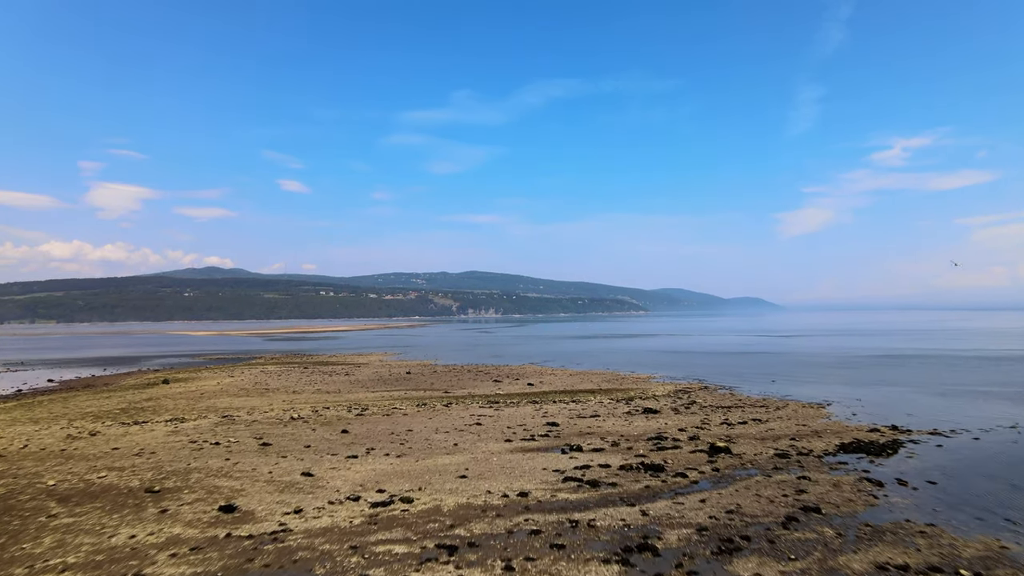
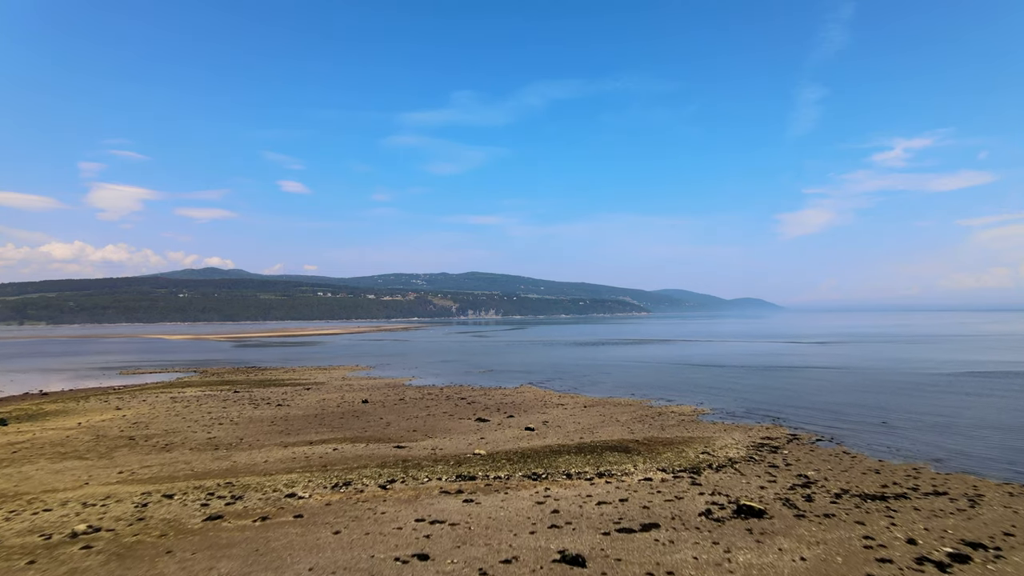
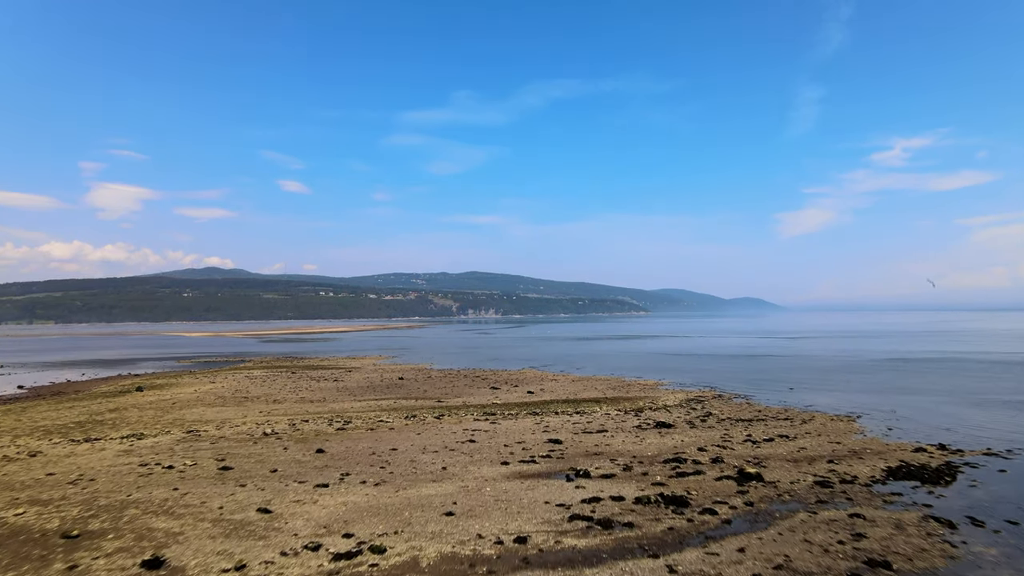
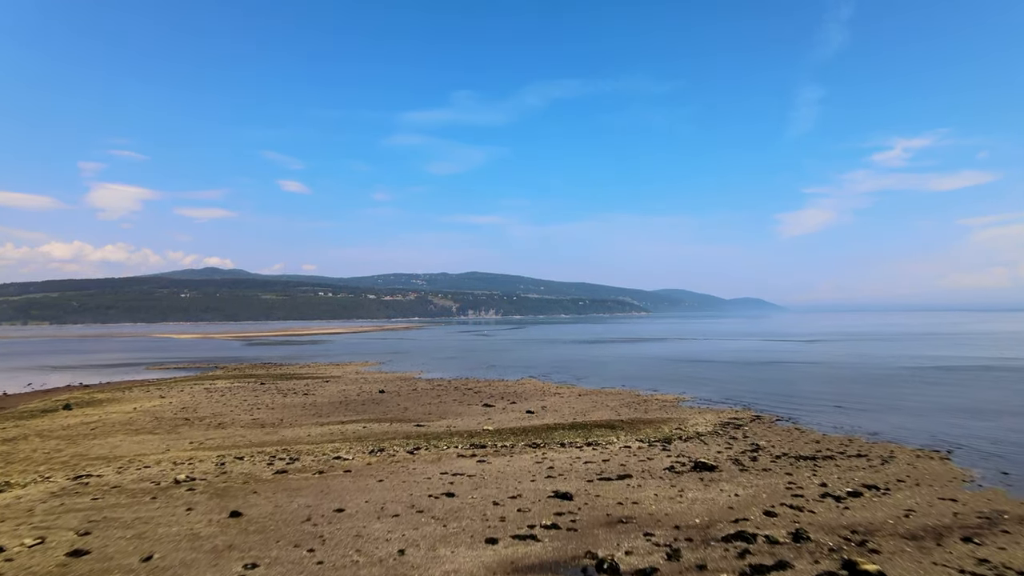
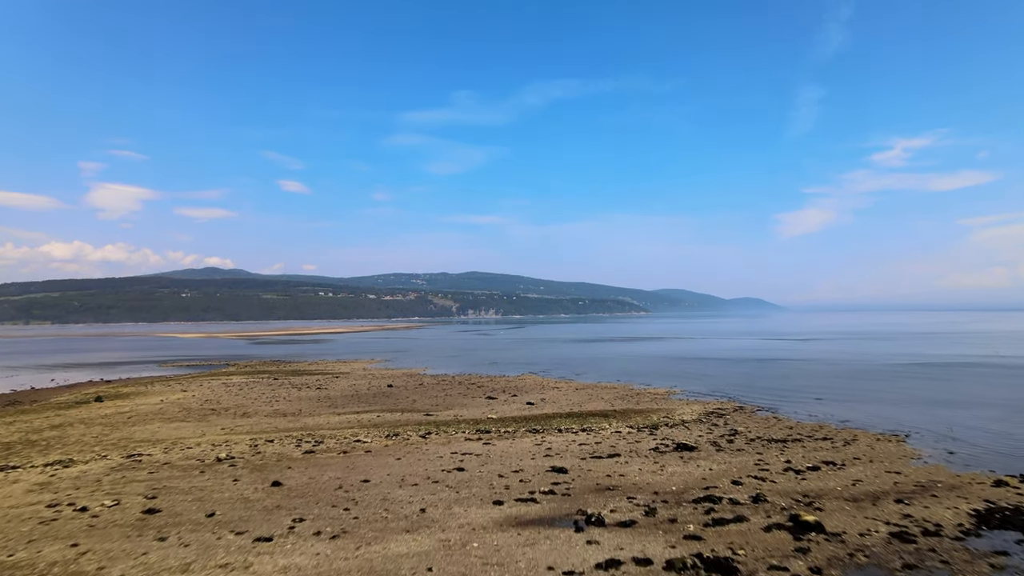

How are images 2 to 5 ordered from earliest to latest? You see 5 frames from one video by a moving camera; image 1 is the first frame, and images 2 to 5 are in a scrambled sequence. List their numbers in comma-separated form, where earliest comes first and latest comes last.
3, 5, 4, 2
